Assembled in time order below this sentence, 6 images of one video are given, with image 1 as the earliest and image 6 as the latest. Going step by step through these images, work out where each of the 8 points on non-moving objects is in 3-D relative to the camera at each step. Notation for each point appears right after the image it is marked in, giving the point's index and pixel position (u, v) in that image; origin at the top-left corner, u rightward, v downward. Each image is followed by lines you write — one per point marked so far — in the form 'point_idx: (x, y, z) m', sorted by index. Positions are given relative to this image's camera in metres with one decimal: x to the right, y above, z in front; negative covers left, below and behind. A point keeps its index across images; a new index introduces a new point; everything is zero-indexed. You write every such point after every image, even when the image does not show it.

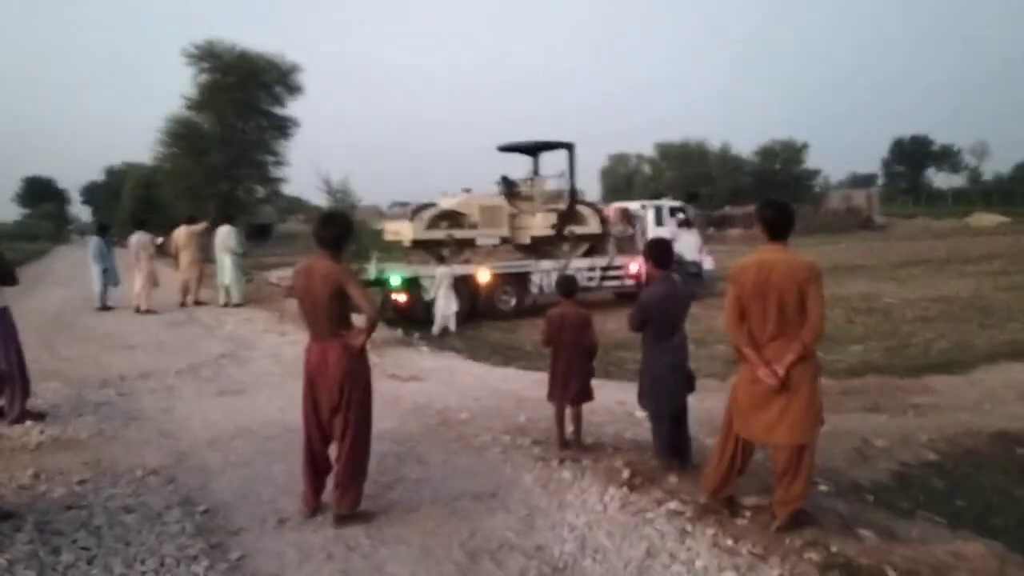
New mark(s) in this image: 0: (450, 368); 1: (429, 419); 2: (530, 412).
0: (-0.8, -1.0, +10.8) m
1: (-0.8, -1.2, +7.9) m
2: (+0.2, -1.3, +8.4) m
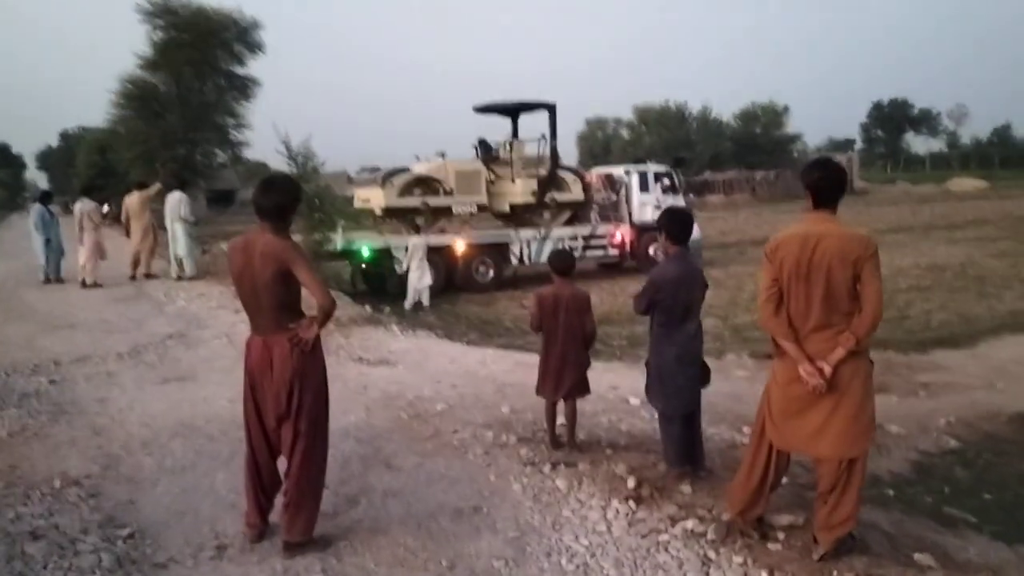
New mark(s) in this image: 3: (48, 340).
0: (-1.1, -0.7, +9.9) m
1: (-0.9, -1.0, +7.1) m
2: (0.0, -1.0, +7.6) m
3: (-5.8, -0.7, +10.4) m
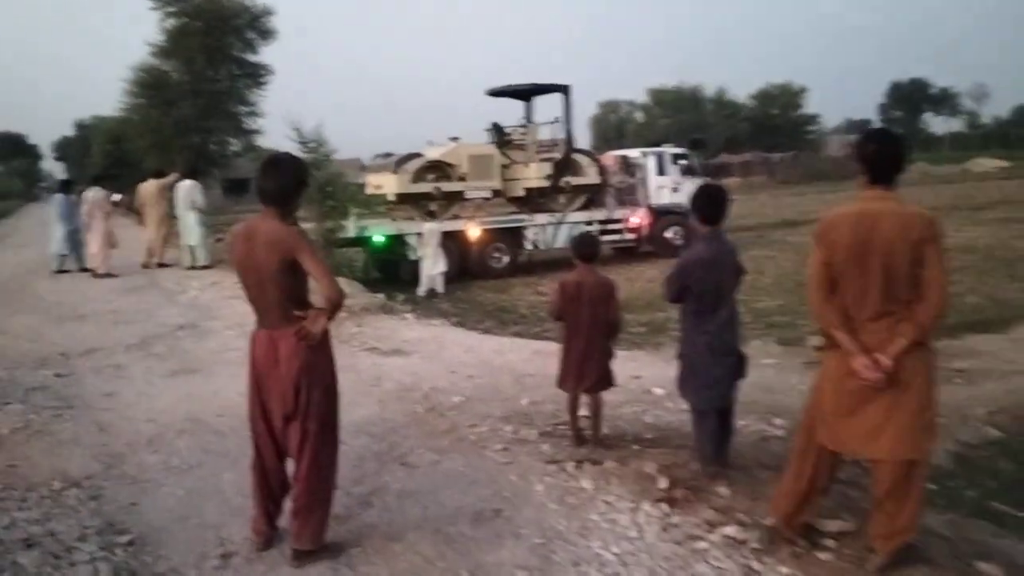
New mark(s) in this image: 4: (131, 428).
0: (-0.8, -0.6, +9.6) m
1: (-0.8, -0.9, +6.8) m
2: (+0.2, -0.9, +7.3) m
3: (-5.6, -0.5, +10.1) m
4: (-2.9, -1.1, +6.3) m
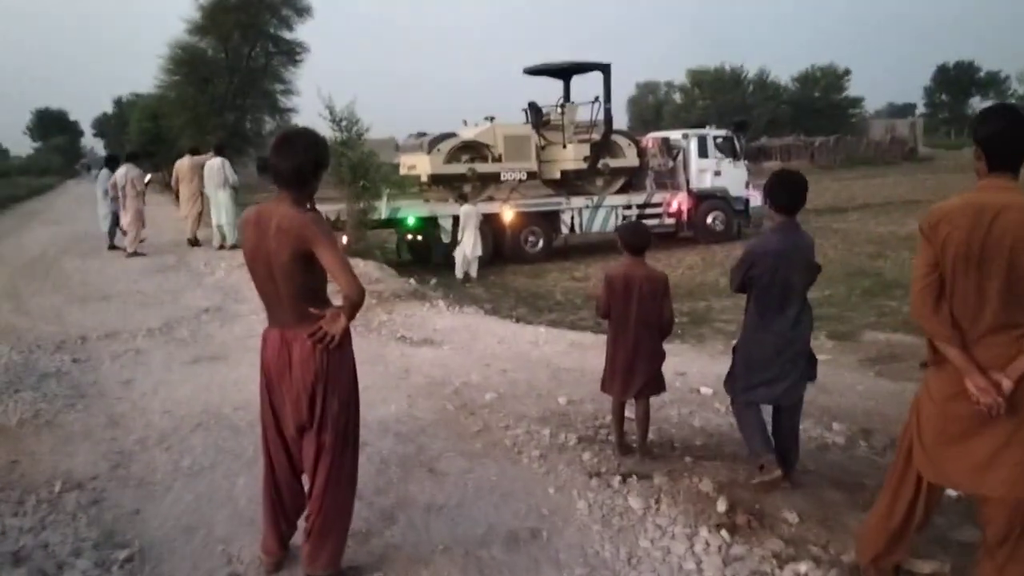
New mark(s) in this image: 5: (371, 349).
0: (-0.4, -0.4, +9.2) m
1: (-0.5, -0.9, +6.3) m
2: (+0.5, -0.8, +6.8) m
3: (-5.1, -0.3, +9.9) m
4: (-2.6, -1.0, +6.0) m
5: (-1.4, -0.6, +8.1) m
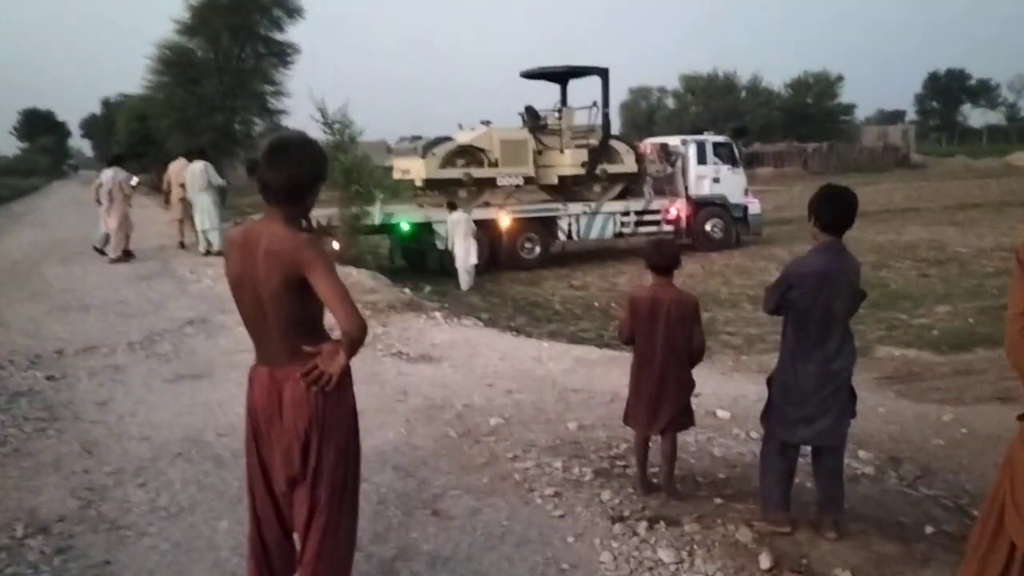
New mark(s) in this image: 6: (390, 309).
0: (-0.4, -0.6, +8.8) m
1: (-0.5, -1.0, +5.9) m
2: (+0.5, -1.0, +6.4) m
3: (-5.1, -0.4, +9.4) m
4: (-2.6, -1.1, +5.5) m
5: (-1.3, -0.7, +7.6) m
6: (-1.5, -0.3, +10.0) m
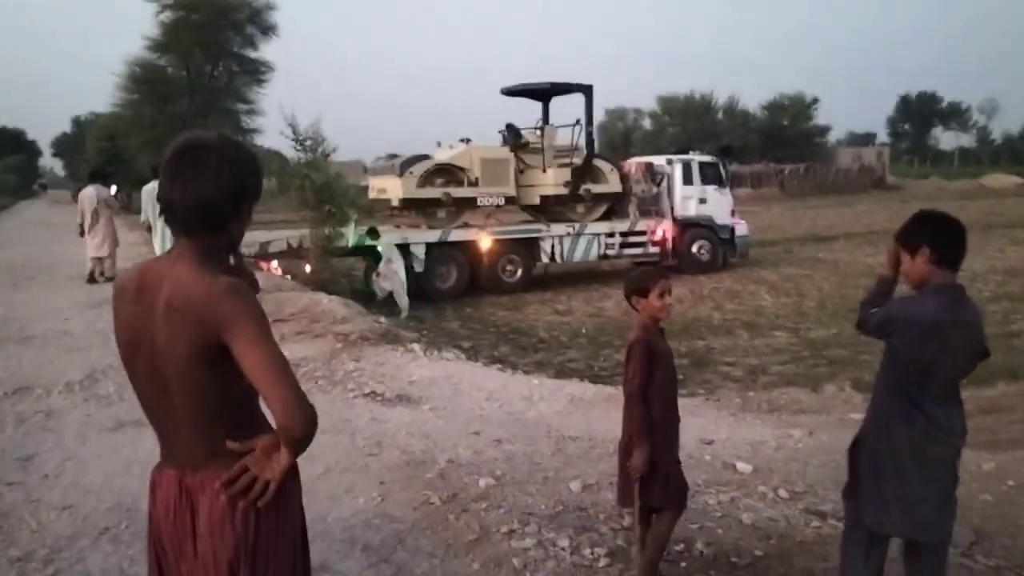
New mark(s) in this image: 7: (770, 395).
0: (-0.6, -0.9, +7.9) m
1: (-0.5, -1.2, +5.0) m
2: (+0.5, -1.2, +5.5) m
3: (-5.3, -0.7, +8.4) m
4: (-2.6, -1.3, +4.6) m
5: (-1.4, -1.0, +6.7) m
6: (-1.6, -0.6, +9.1) m
7: (+2.8, -1.1, +8.9) m
